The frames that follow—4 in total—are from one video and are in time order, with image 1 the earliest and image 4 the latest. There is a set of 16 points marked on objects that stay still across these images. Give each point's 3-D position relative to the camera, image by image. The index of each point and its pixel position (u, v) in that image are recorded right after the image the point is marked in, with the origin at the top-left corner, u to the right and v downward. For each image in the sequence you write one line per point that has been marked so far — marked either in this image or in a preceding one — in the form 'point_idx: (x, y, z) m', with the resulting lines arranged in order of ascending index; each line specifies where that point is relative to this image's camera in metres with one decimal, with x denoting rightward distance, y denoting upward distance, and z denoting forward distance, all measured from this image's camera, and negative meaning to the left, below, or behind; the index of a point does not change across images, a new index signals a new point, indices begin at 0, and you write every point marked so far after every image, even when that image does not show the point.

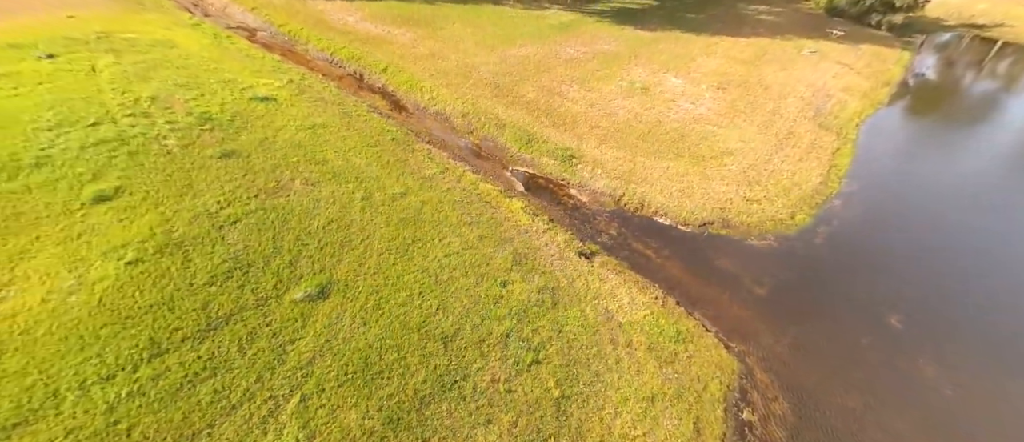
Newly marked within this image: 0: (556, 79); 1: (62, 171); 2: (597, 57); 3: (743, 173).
0: (+1.7, +5.3, +15.2) m
1: (-9.5, +1.0, +8.6) m
2: (+3.6, +6.9, +17.2) m
3: (+6.4, +1.3, +11.3) m
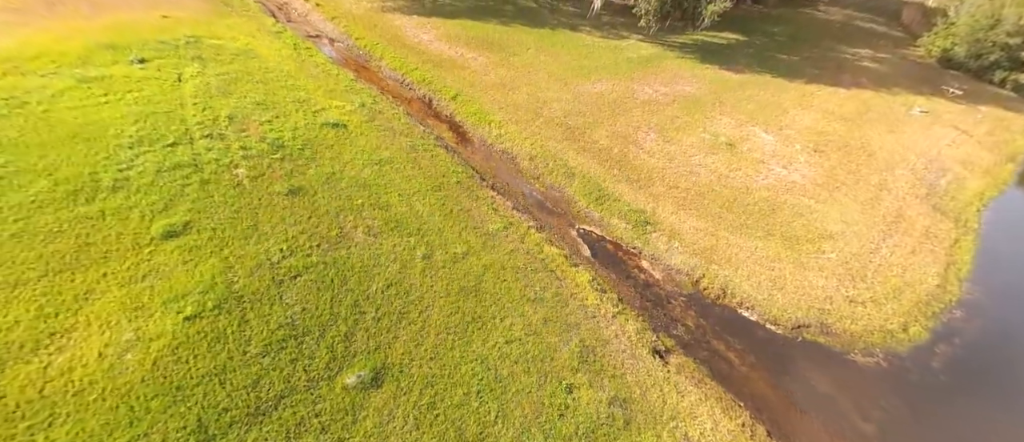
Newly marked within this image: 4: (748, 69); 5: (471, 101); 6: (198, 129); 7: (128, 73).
0: (+4.2, +3.4, +14.2) m
1: (-7.9, +0.5, +8.7) m
2: (+6.5, +4.7, +16.0) m
3: (+8.1, -1.0, +9.9) m
4: (+11.1, +7.2, +19.3) m
5: (-1.6, +4.5, +15.3) m
6: (-8.3, +2.4, +10.9) m
7: (-12.3, +4.7, +13.2) m
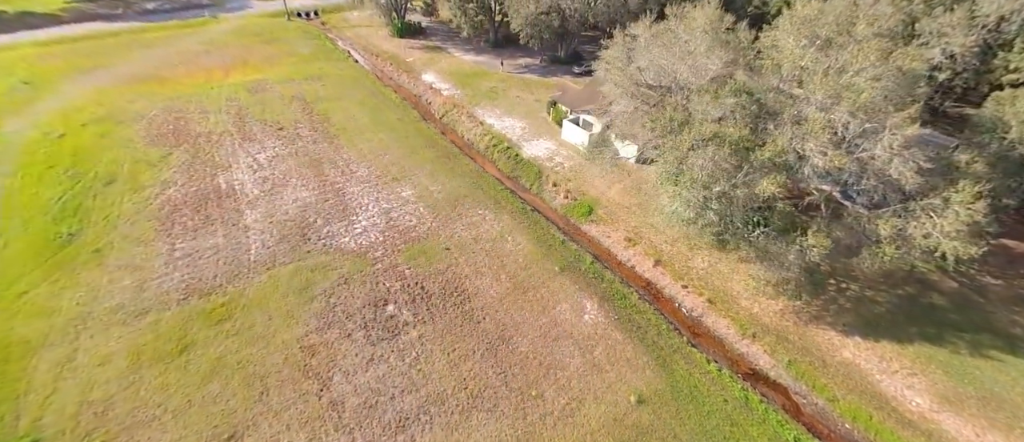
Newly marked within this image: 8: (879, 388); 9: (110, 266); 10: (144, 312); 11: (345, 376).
0: (+23.5, -12.2, +9.7) m
1: (+10.9, -14.9, +5.4) m
2: (+26.0, -10.9, +11.2) m
3: (+26.9, -16.5, +4.8) m
4: (+30.9, -8.6, +14.1) m
5: (+17.9, -11.0, +11.4) m
6: (+10.8, -13.0, +7.7) m
7: (+7.0, -10.8, +10.4) m
8: (+14.6, -6.7, +16.7) m
9: (-18.9, -2.1, +19.3) m
10: (-15.7, -3.9, +17.5) m
11: (-6.5, -6.0, +15.8) m
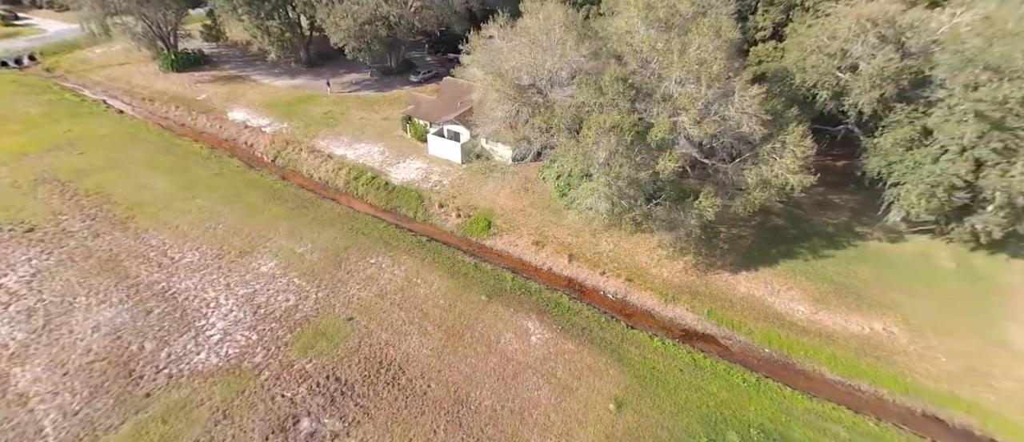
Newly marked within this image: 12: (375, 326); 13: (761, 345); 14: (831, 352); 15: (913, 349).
0: (+24.3, -6.7, +16.3) m
1: (+15.1, -12.4, +8.0) m
2: (+25.6, -4.9, +18.6) m
3: (+30.1, -9.6, +13.2) m
4: (+28.4, -1.4, +22.8) m
5: (+18.3, -7.2, +15.9) m
6: (+13.7, -10.8, +10.1) m
7: (+8.8, -9.8, +11.2) m
8: (+12.3, -4.1, +19.5) m
9: (-19.9, -8.8, +10.2) m
10: (-15.9, -9.6, +9.7) m
11: (-6.6, -9.1, +11.4) m
12: (-5.9, -4.5, +17.5) m
13: (+11.2, -5.5, +18.3) m
14: (+13.7, -5.6, +17.8) m
15: (+17.3, -5.5, +17.7) m
